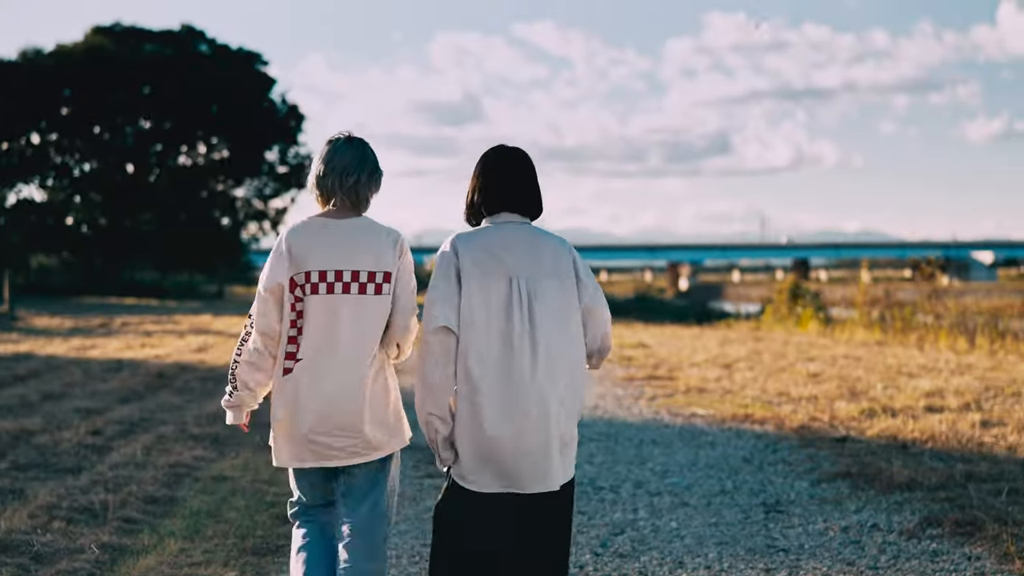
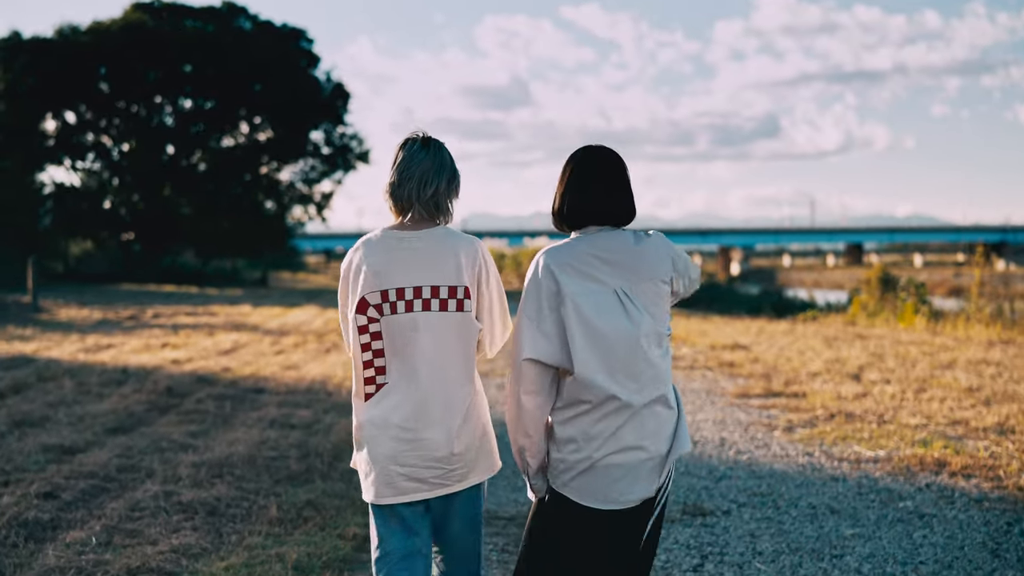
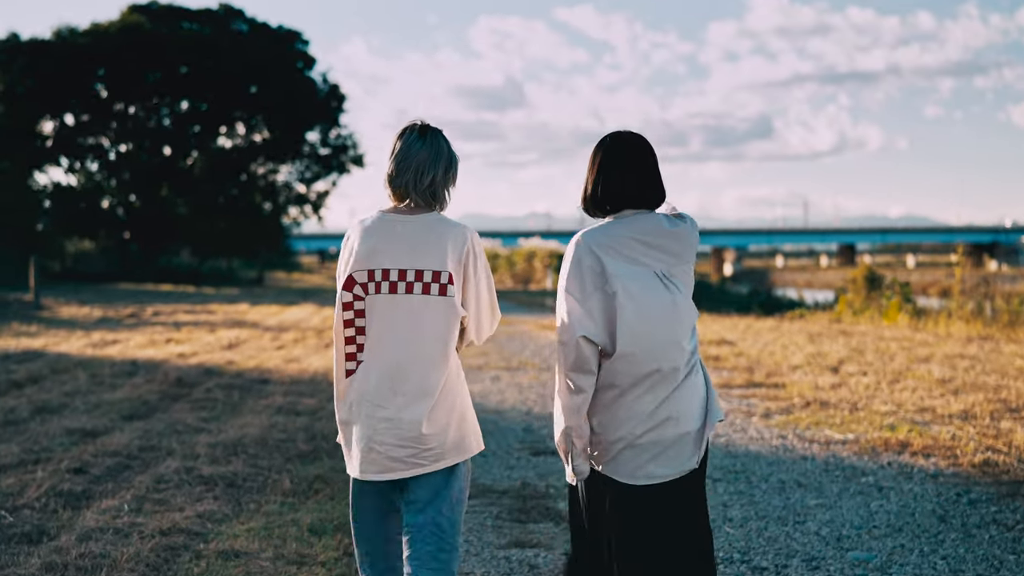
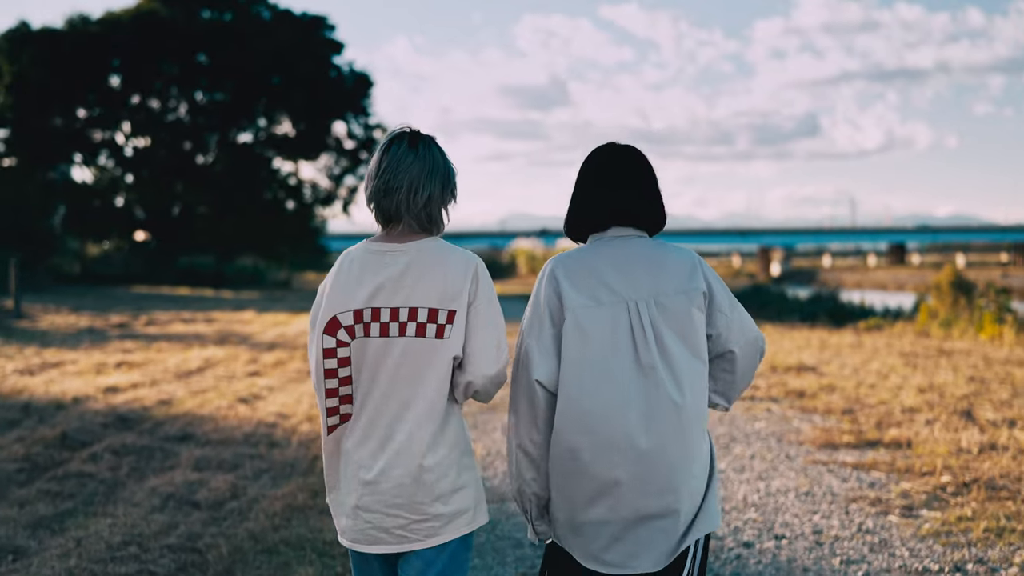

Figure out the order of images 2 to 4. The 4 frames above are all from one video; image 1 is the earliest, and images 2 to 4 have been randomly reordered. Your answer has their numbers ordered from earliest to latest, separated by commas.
3, 2, 4
